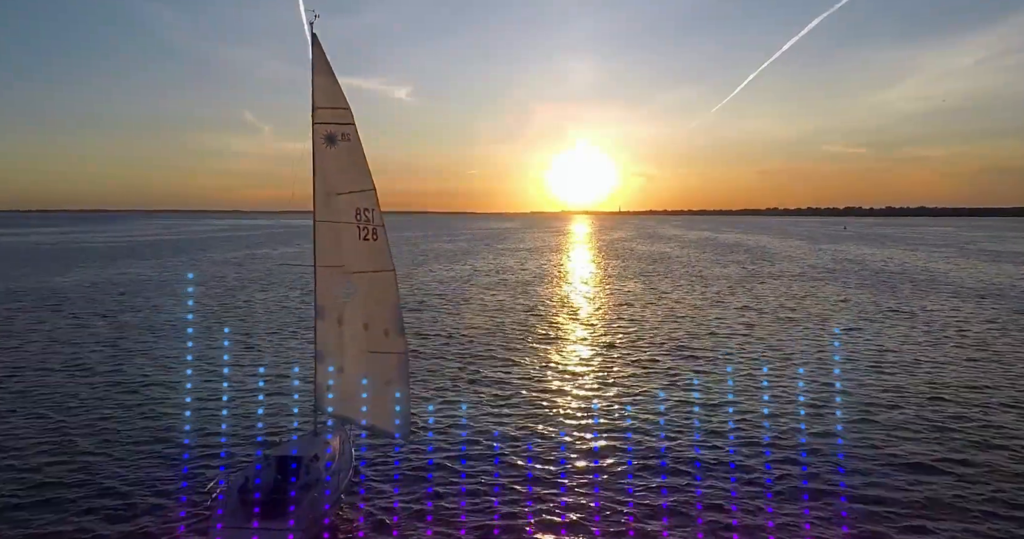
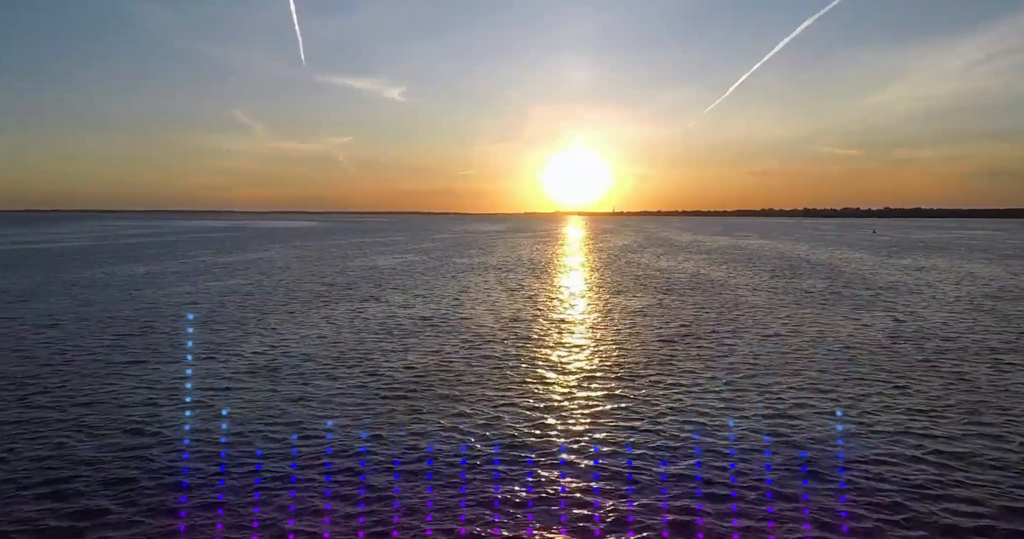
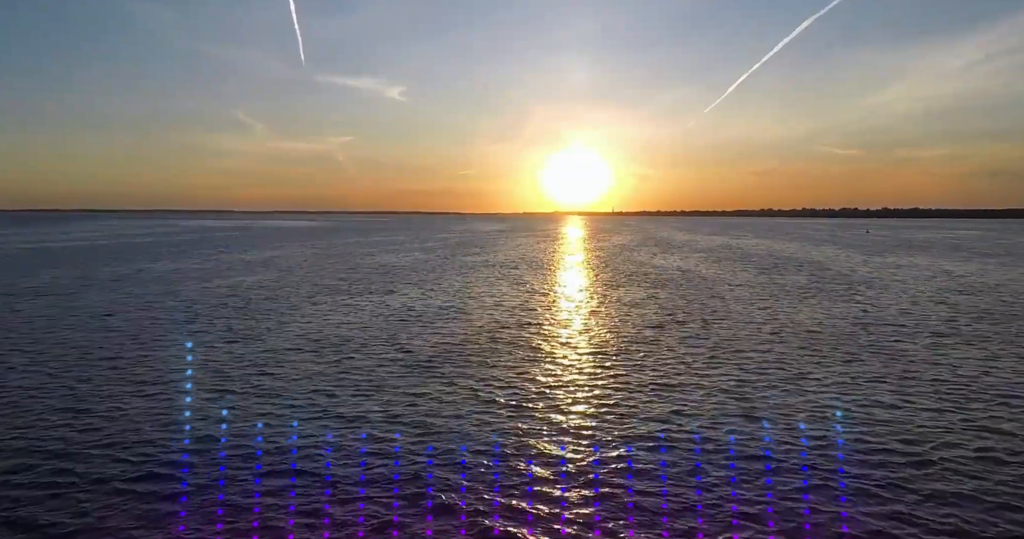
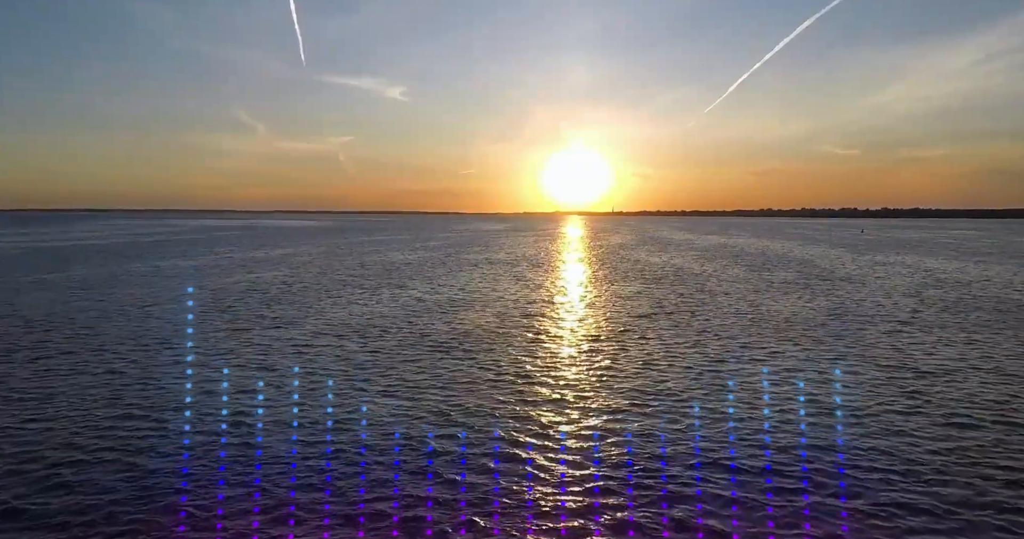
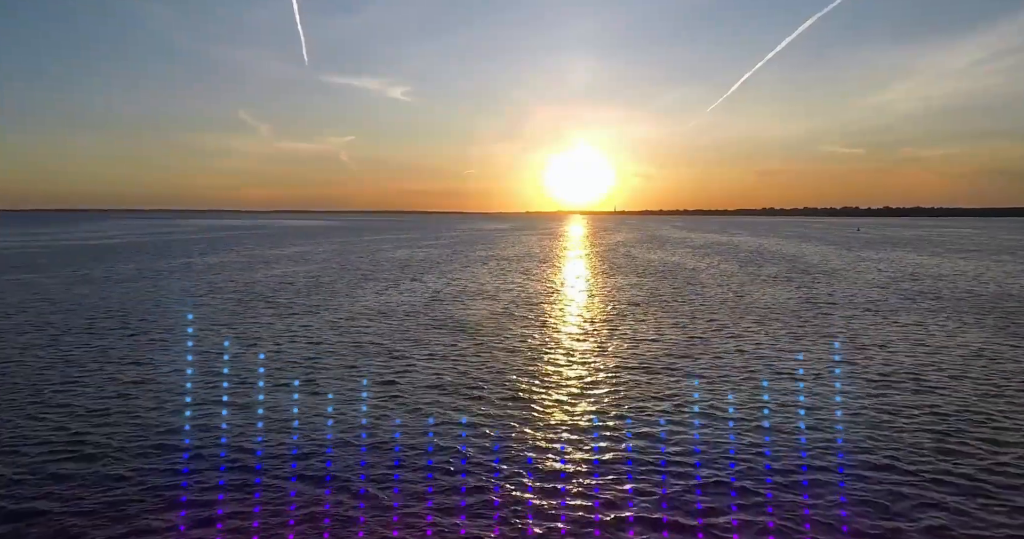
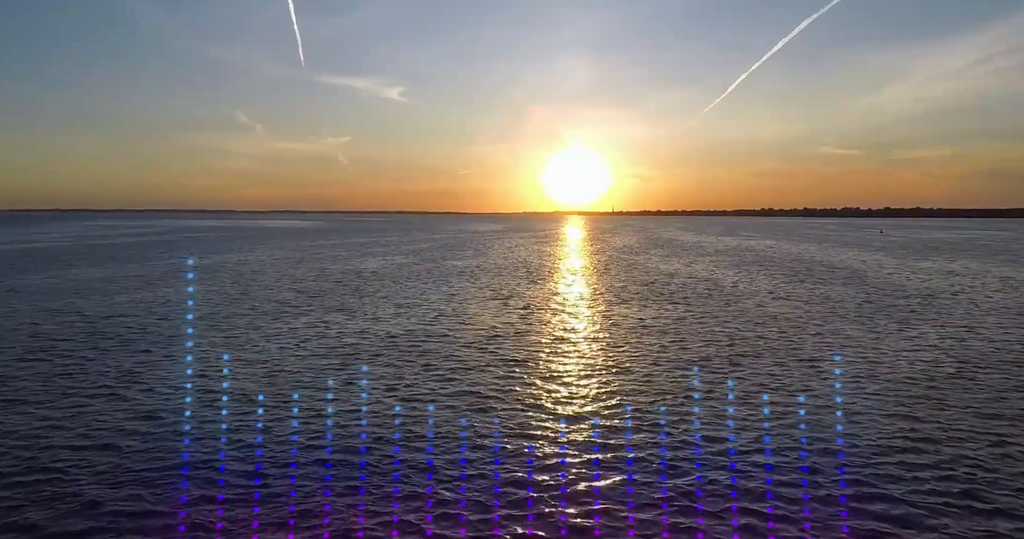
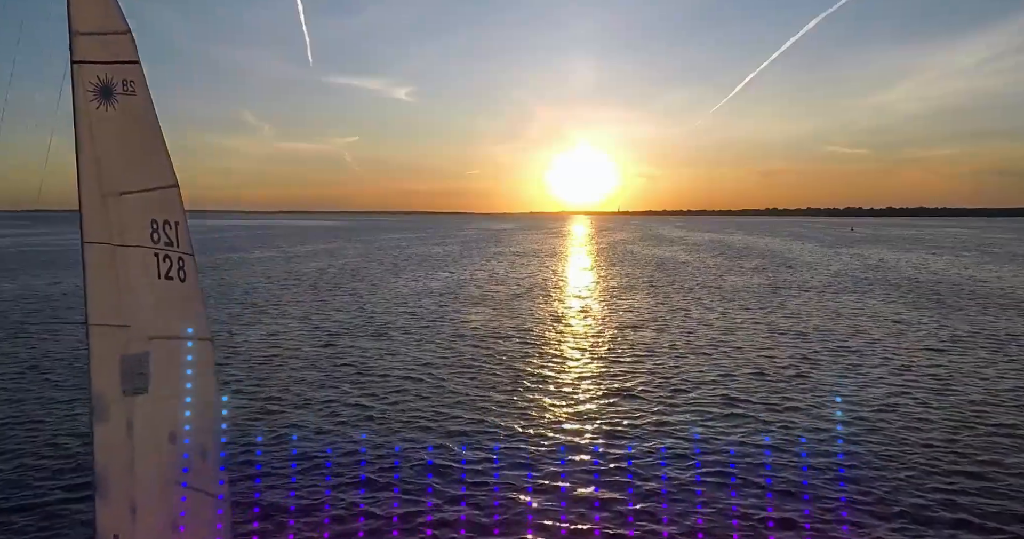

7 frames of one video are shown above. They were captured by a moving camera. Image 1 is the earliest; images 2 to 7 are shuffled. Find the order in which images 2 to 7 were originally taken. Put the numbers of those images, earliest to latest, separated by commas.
7, 5, 4, 3, 2, 6
